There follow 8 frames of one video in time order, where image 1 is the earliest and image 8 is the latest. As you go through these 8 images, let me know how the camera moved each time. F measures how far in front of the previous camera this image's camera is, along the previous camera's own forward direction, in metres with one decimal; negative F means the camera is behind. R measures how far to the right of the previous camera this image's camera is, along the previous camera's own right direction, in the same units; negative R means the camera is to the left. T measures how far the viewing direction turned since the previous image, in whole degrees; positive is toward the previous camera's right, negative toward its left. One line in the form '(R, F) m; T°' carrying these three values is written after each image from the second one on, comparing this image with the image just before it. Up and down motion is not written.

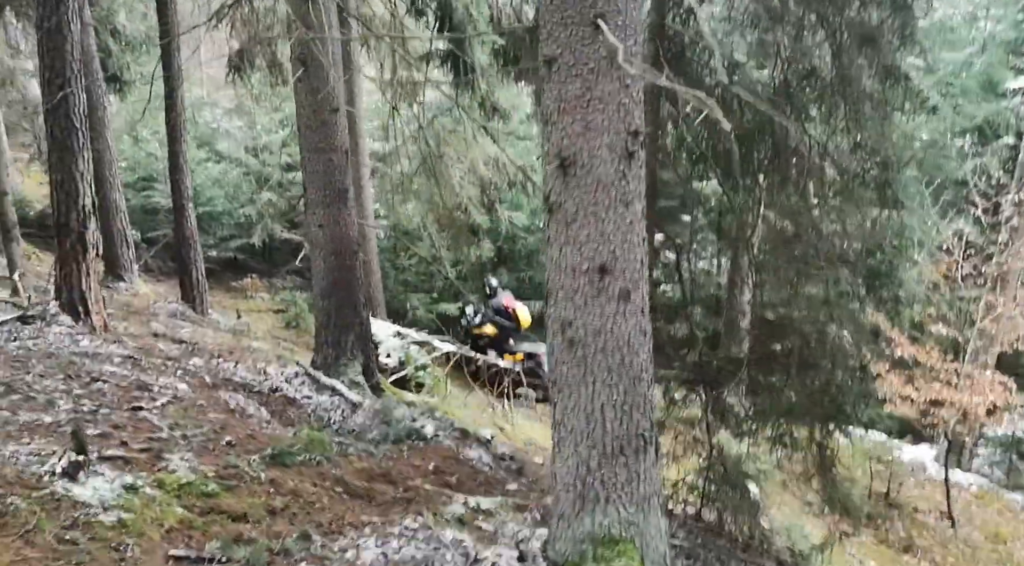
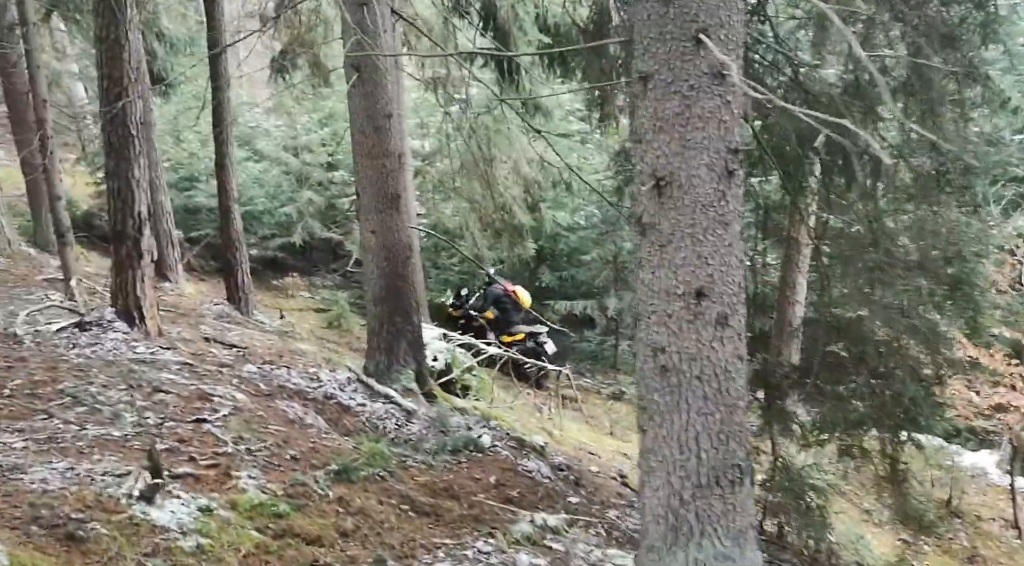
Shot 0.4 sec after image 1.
(-0.2, +0.1) m; -2°
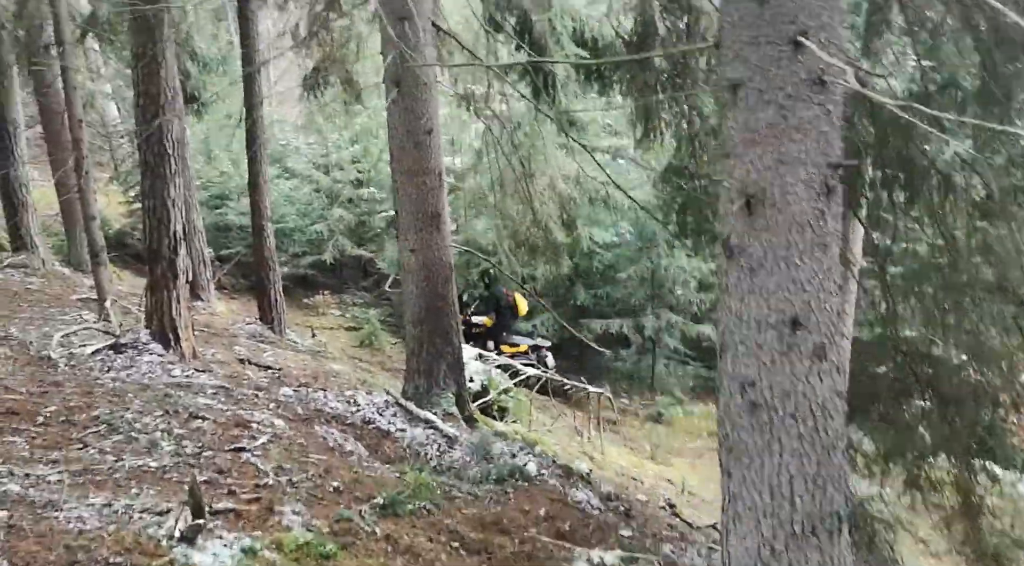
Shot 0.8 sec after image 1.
(-0.1, +0.2) m; -2°
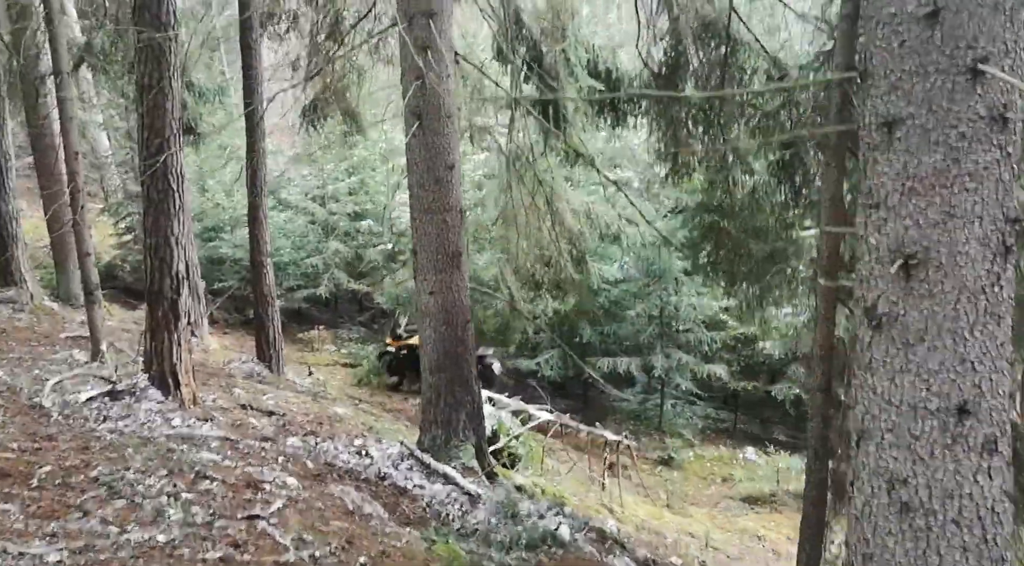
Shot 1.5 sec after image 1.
(-0.3, +0.4) m; +1°
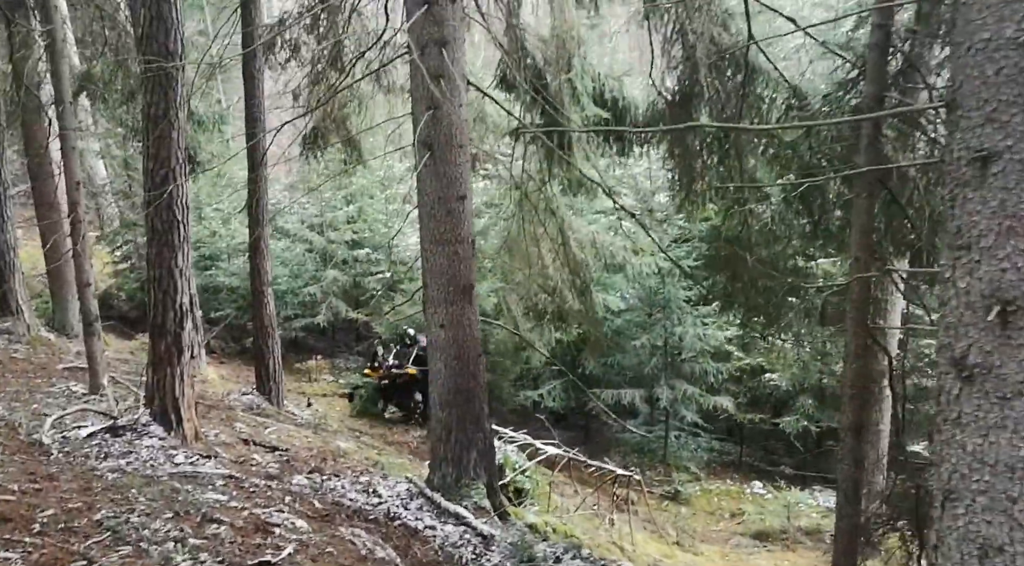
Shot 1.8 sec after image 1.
(-0.1, +0.2) m; 0°
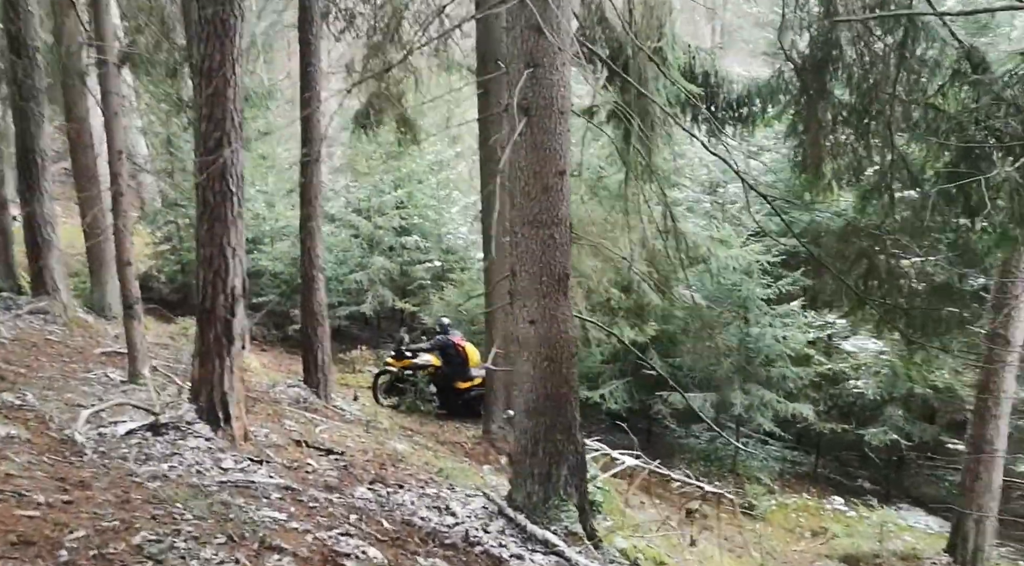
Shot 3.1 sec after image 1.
(-0.4, +0.9) m; -2°
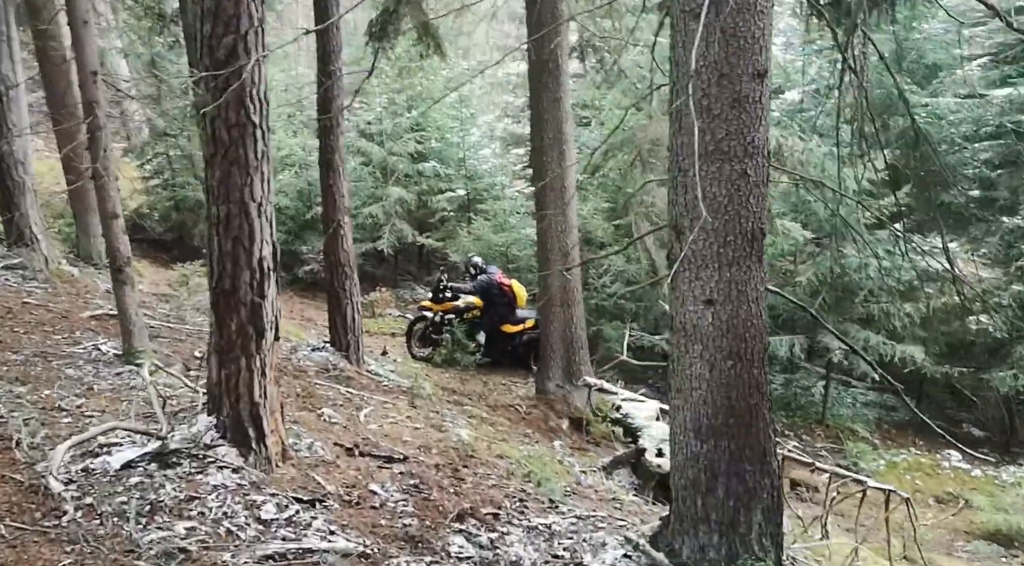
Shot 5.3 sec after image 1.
(-0.7, +2.0) m; 0°
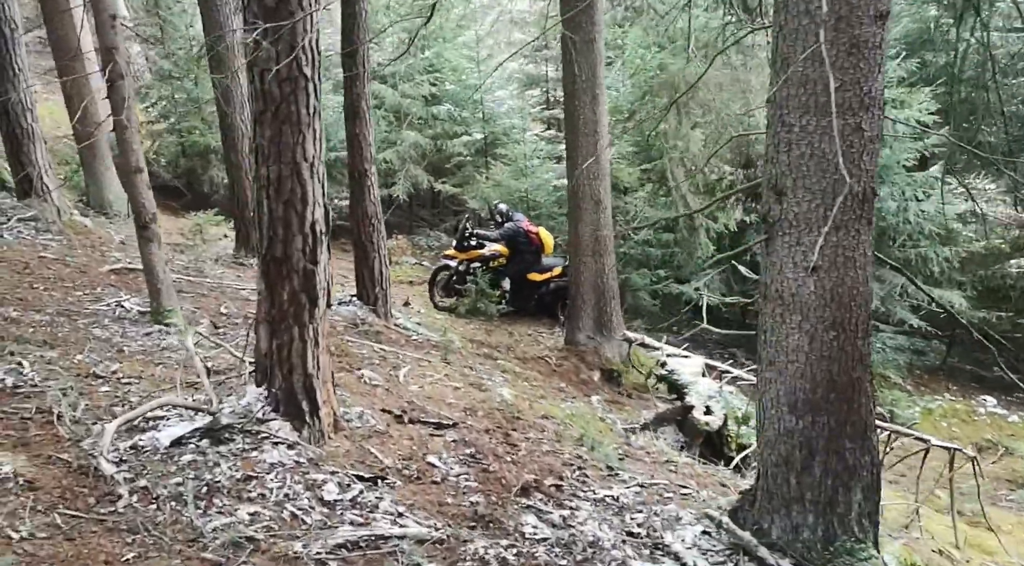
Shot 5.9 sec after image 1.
(-0.3, +0.3) m; 0°
